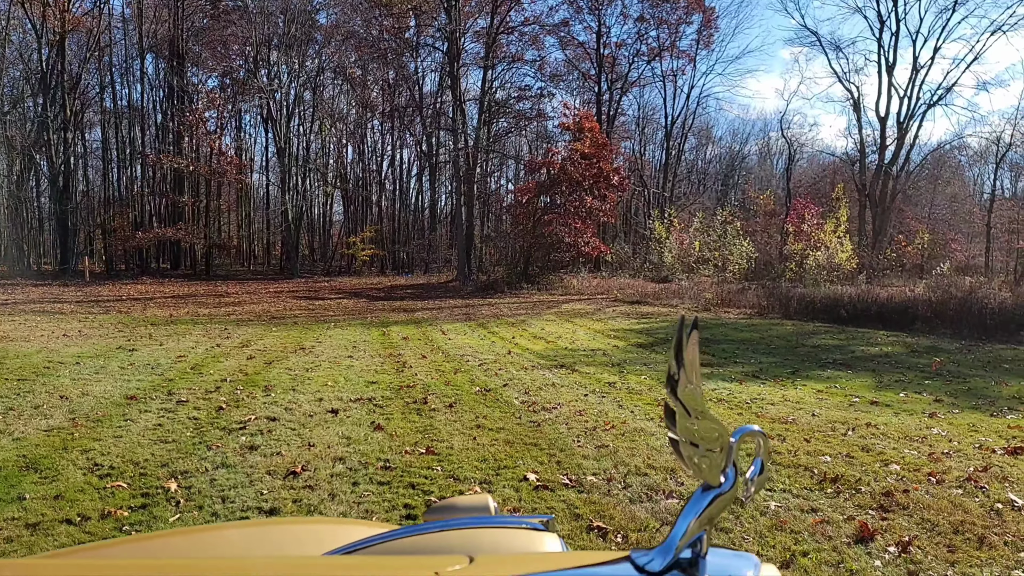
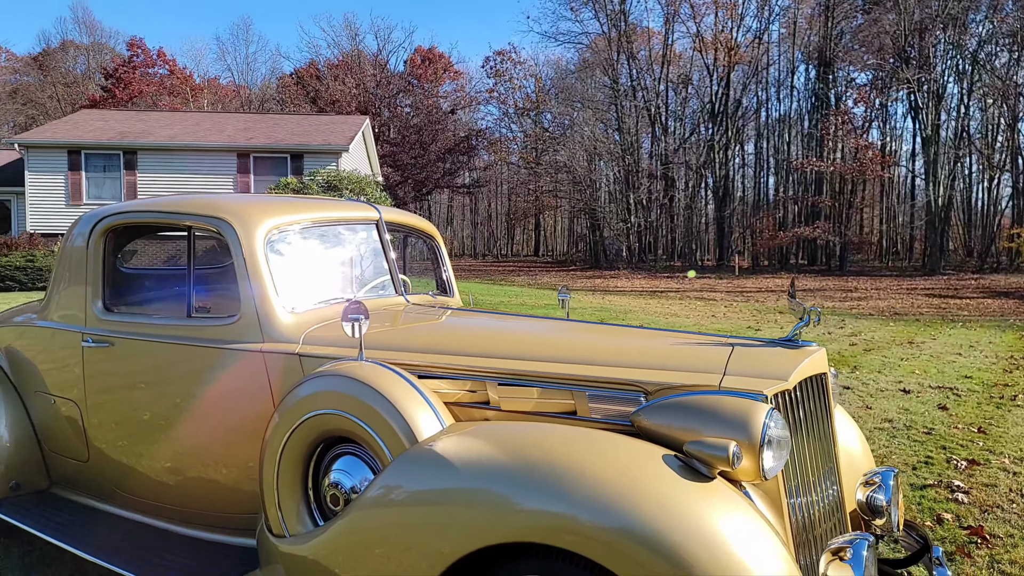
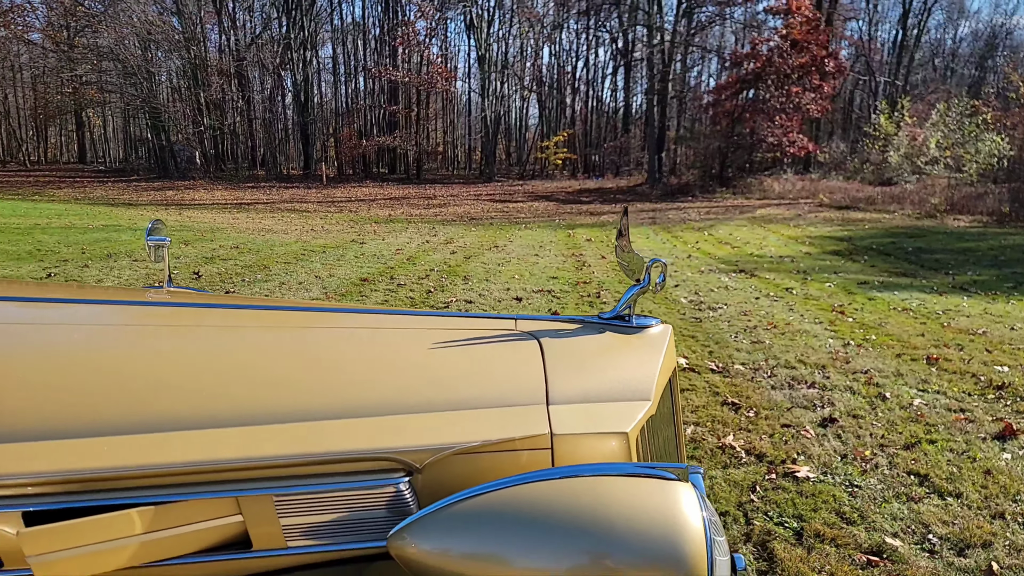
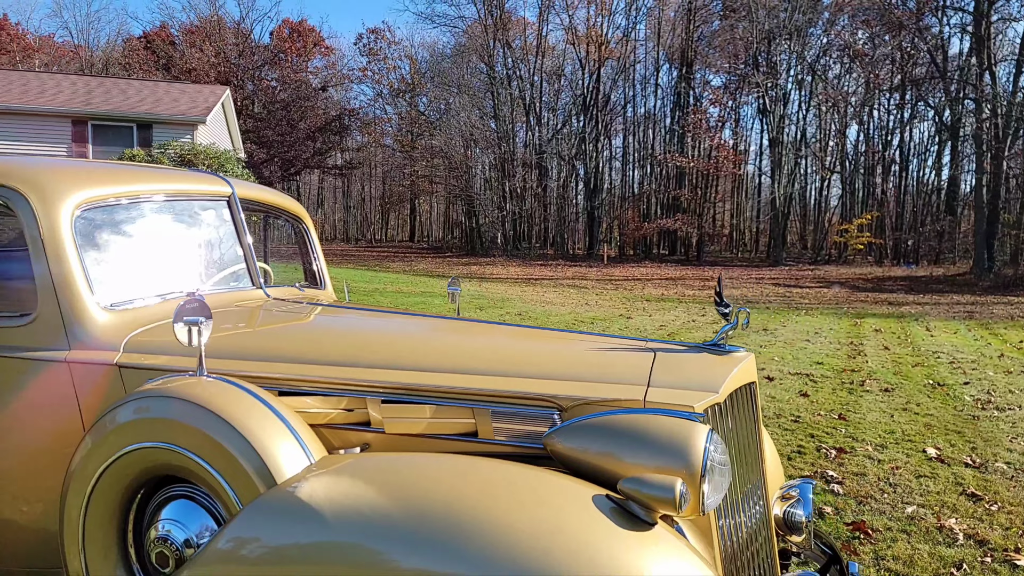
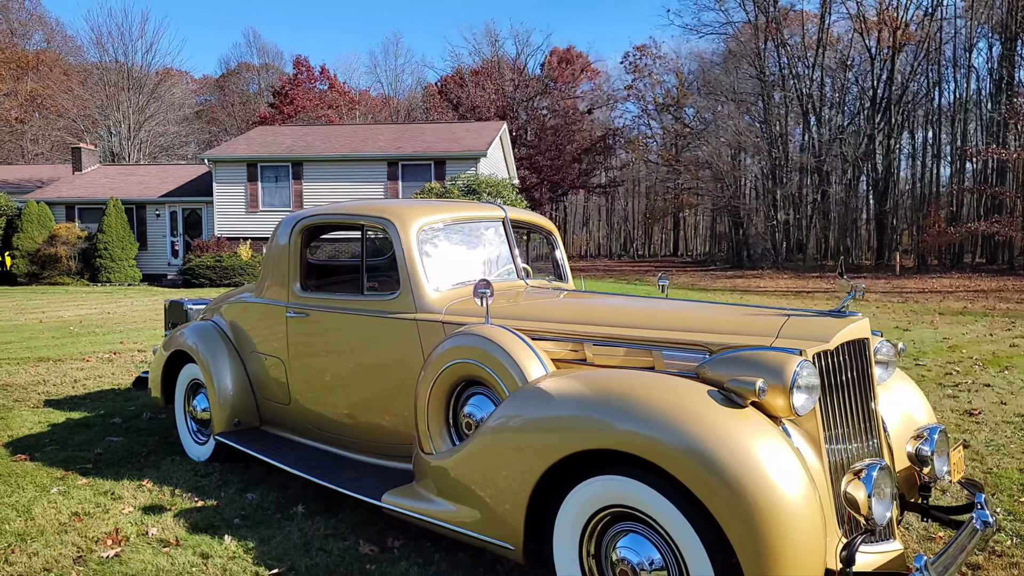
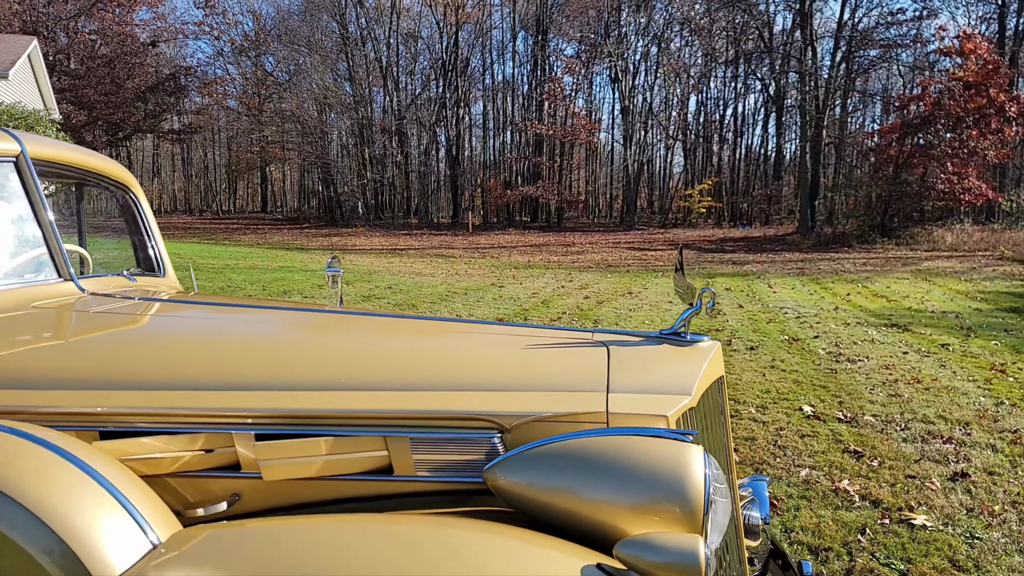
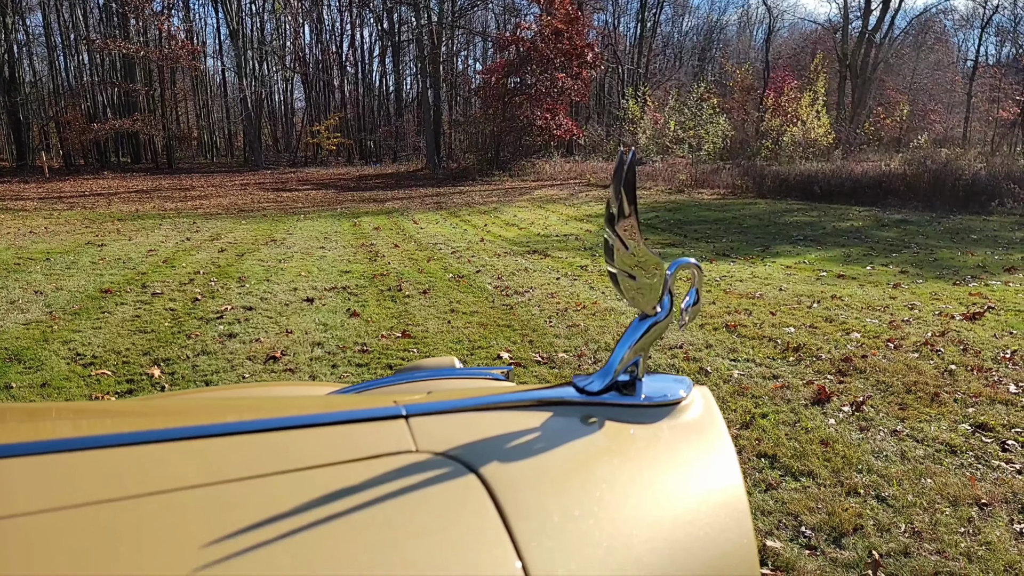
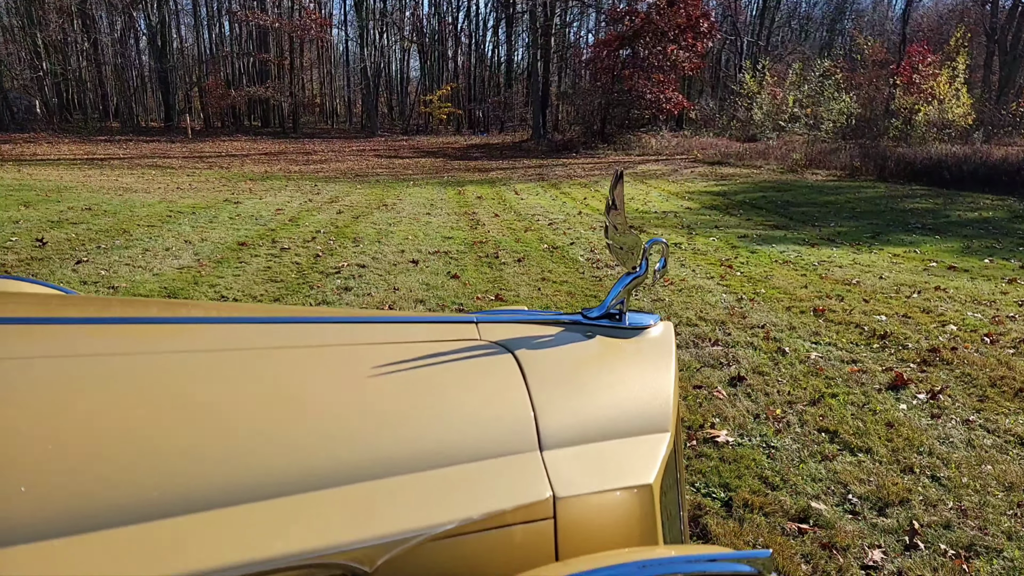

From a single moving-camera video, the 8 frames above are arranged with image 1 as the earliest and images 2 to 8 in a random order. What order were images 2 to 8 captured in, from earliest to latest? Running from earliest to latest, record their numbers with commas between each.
7, 8, 3, 6, 4, 2, 5
